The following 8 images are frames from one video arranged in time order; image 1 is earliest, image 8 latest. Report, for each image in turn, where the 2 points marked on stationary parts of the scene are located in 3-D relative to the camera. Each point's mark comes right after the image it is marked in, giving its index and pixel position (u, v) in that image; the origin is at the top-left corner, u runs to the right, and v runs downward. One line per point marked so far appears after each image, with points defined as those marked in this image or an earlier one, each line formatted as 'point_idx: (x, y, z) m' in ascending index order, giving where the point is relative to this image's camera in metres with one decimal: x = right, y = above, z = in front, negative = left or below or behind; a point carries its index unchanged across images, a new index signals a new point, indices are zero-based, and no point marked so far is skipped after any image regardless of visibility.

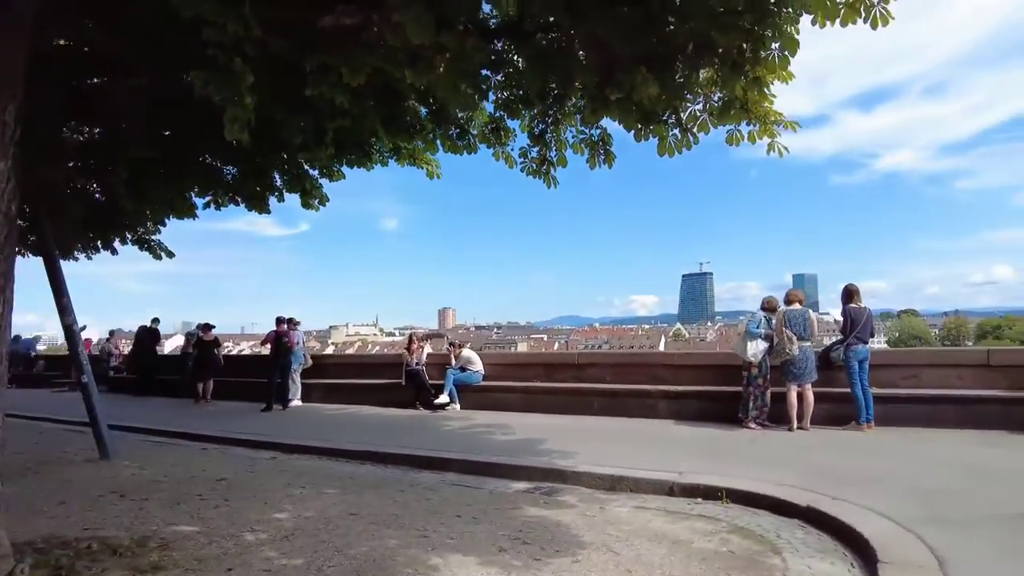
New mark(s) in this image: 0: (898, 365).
0: (+4.8, -1.0, +8.4) m
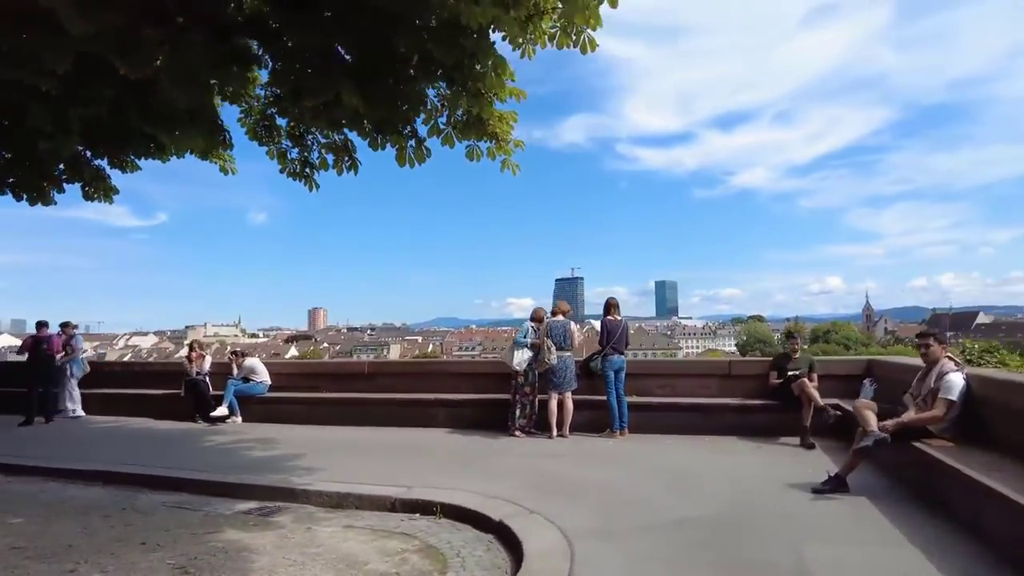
0: (+1.9, -1.2, +8.9) m
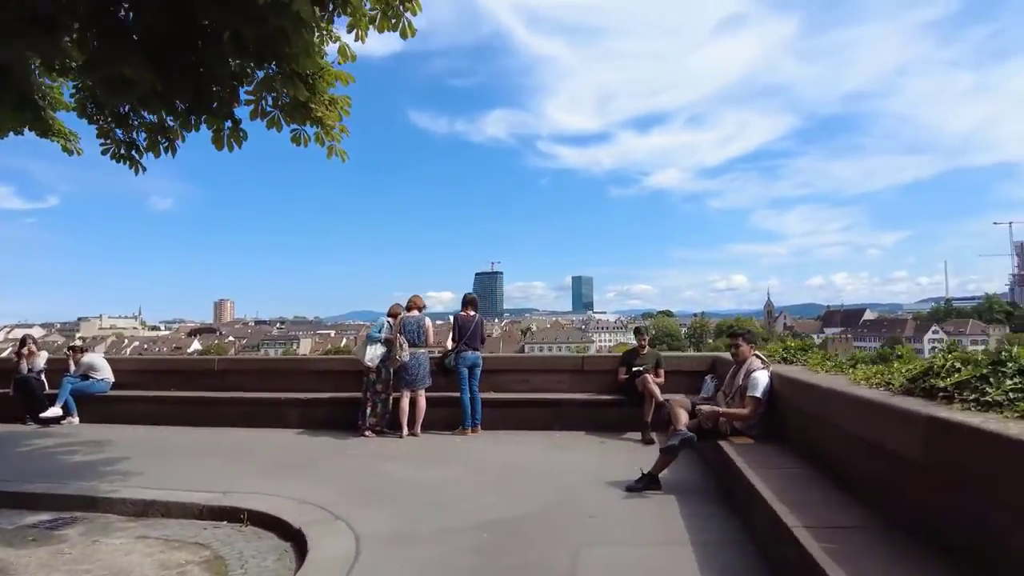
0: (0.0, -1.1, +8.9) m
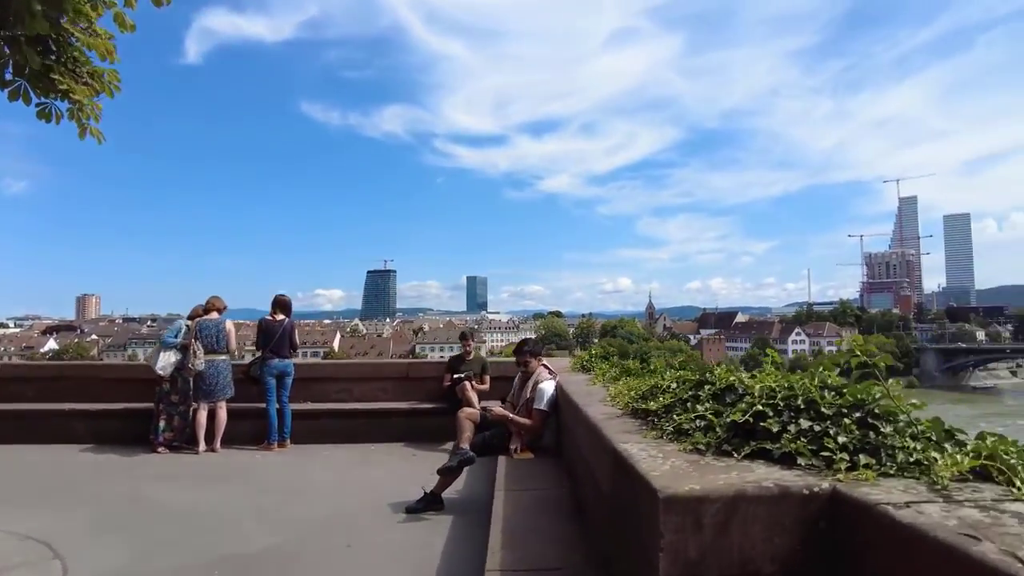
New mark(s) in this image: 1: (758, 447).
0: (-2.2, -1.1, +8.3) m
1: (+0.7, -0.4, +1.8) m
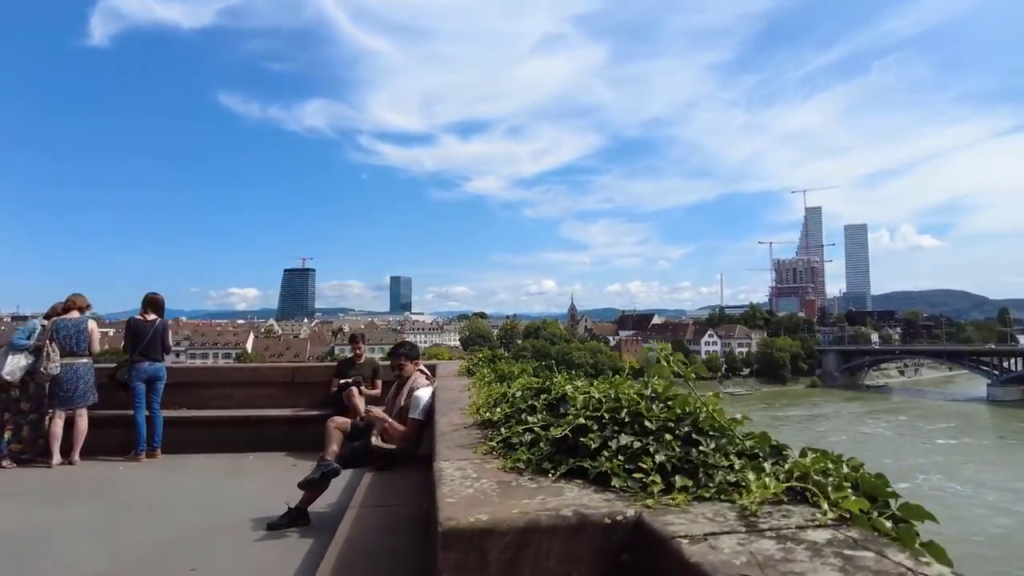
0: (-3.5, -1.1, +7.7) m
1: (+0.2, -0.4, +1.7) m
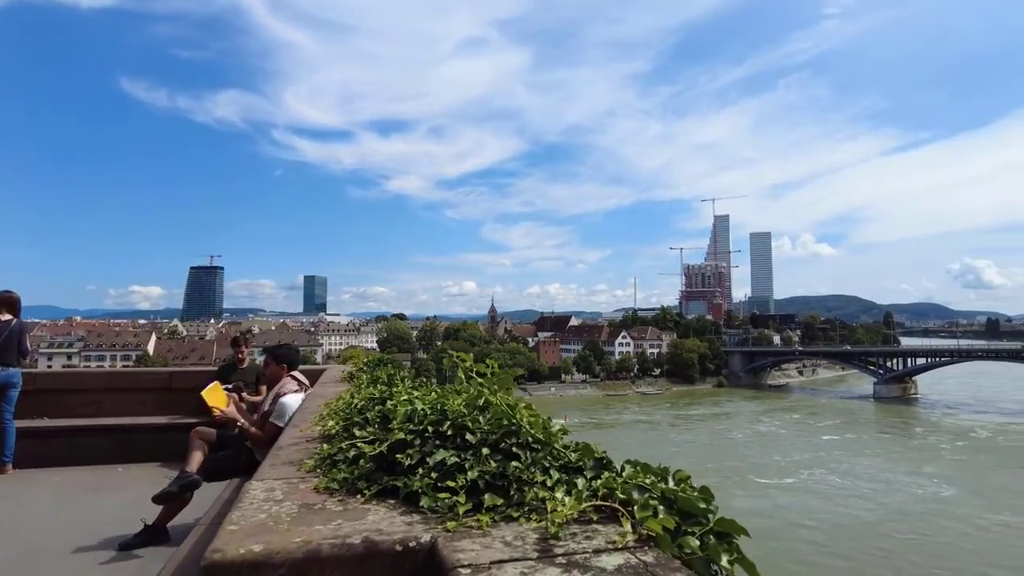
0: (-4.6, -1.1, +7.1) m
1: (-0.3, -0.4, +1.5) m
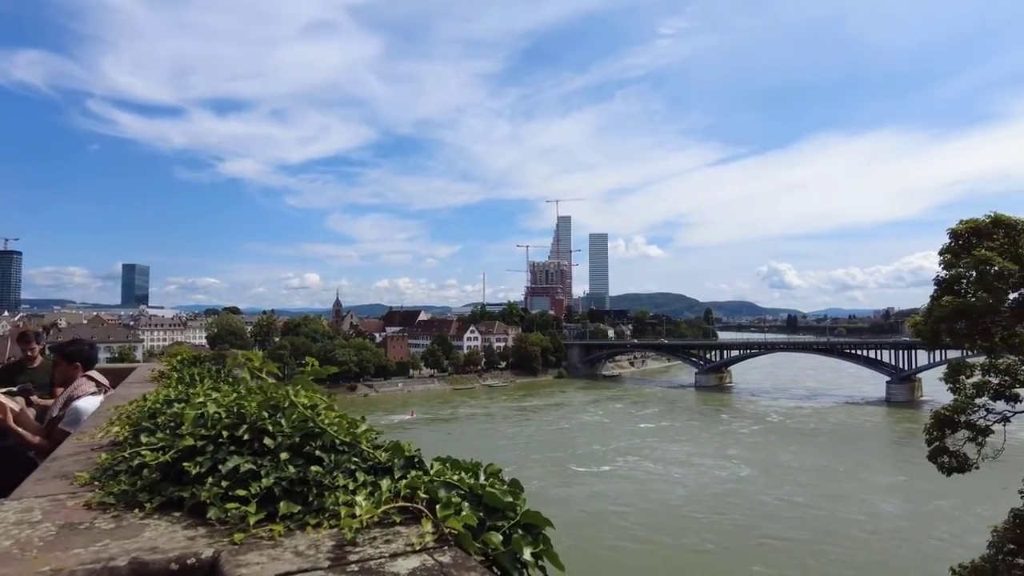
0: (-6.2, -0.9, +5.8) m
1: (-0.7, -0.4, +1.4) m
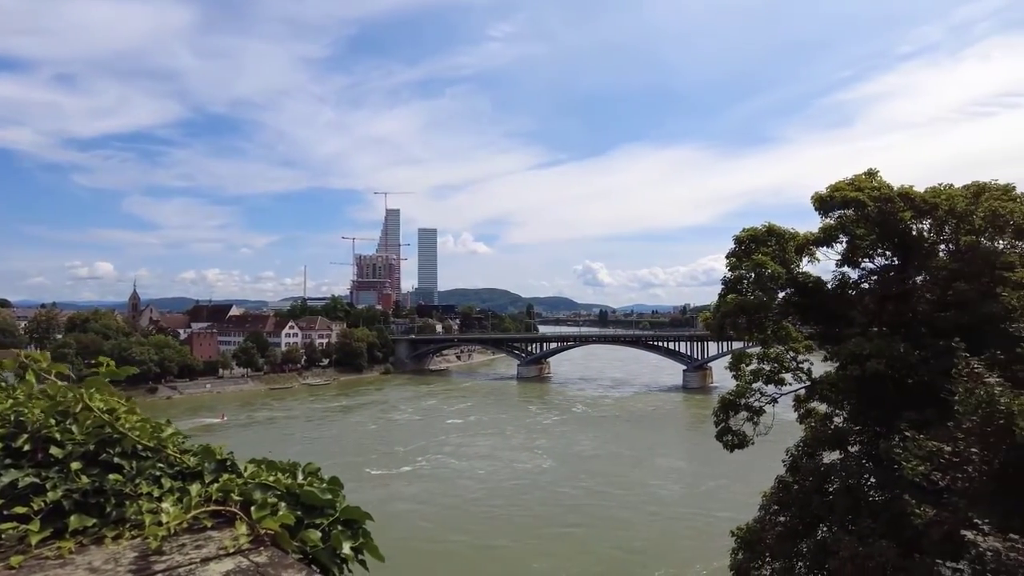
0: (-7.5, -0.8, +4.1) m
1: (-1.0, -0.4, +1.2) m
